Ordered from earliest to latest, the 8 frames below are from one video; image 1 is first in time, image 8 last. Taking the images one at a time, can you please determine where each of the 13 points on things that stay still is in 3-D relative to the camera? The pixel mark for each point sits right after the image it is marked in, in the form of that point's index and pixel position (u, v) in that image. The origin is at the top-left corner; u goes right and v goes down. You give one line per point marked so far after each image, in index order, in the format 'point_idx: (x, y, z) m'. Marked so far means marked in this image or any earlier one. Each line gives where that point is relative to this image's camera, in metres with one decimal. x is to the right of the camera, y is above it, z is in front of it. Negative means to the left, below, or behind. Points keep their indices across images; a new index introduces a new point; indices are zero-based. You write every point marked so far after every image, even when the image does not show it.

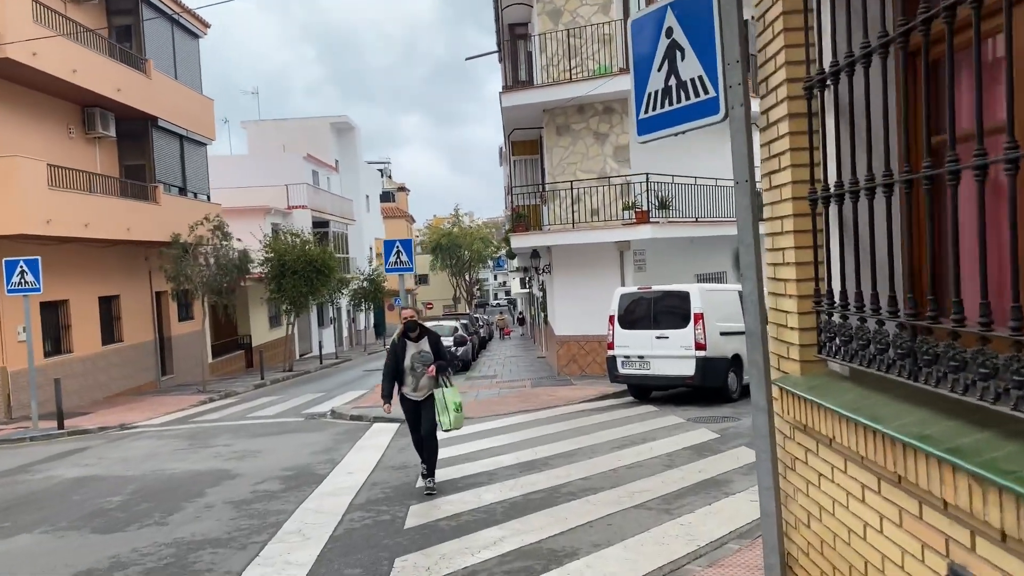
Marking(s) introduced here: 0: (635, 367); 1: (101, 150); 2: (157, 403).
0: (+2.1, -1.4, +13.8) m
1: (-9.7, +3.3, +19.3) m
2: (-8.1, -2.6, +18.8) m
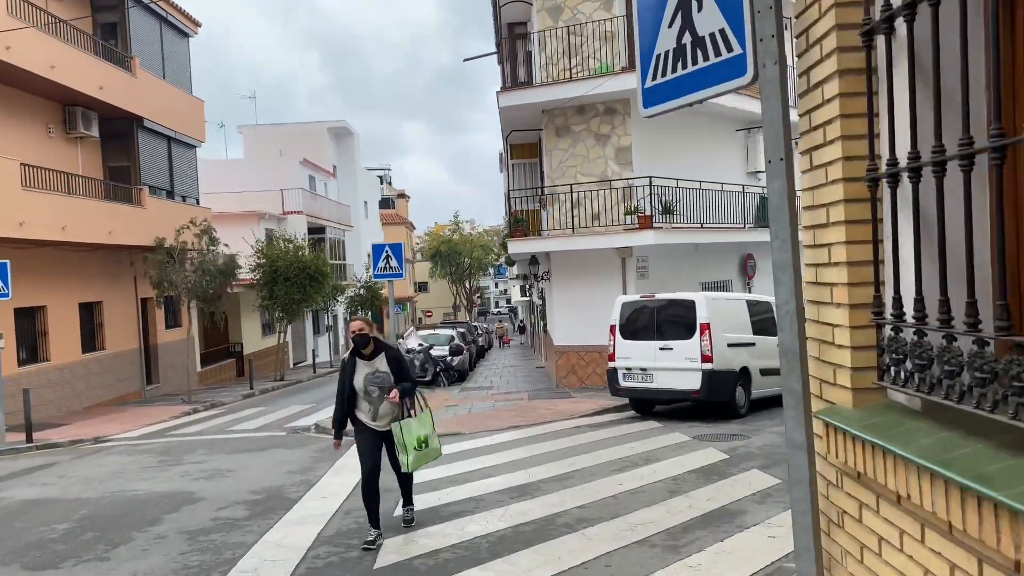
0: (+2.0, -1.5, +13.1) m
1: (-9.8, +3.1, +18.6) m
2: (-8.2, -2.8, +18.0) m
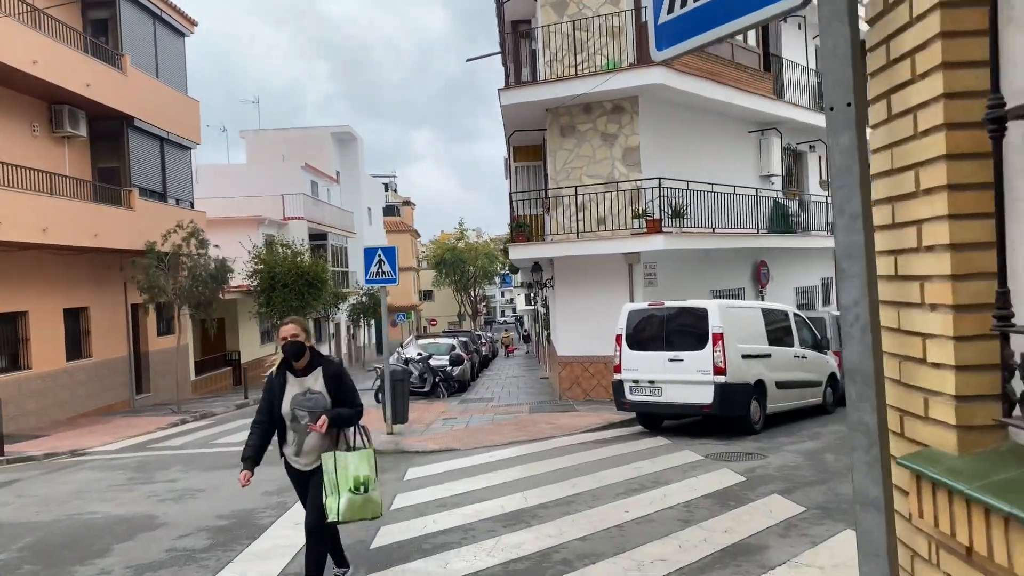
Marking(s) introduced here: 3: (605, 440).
0: (+2.0, -1.6, +12.3) m
1: (-9.7, +3.0, +18.0) m
2: (-8.2, -2.9, +17.3) m
3: (+1.4, -2.2, +11.9) m
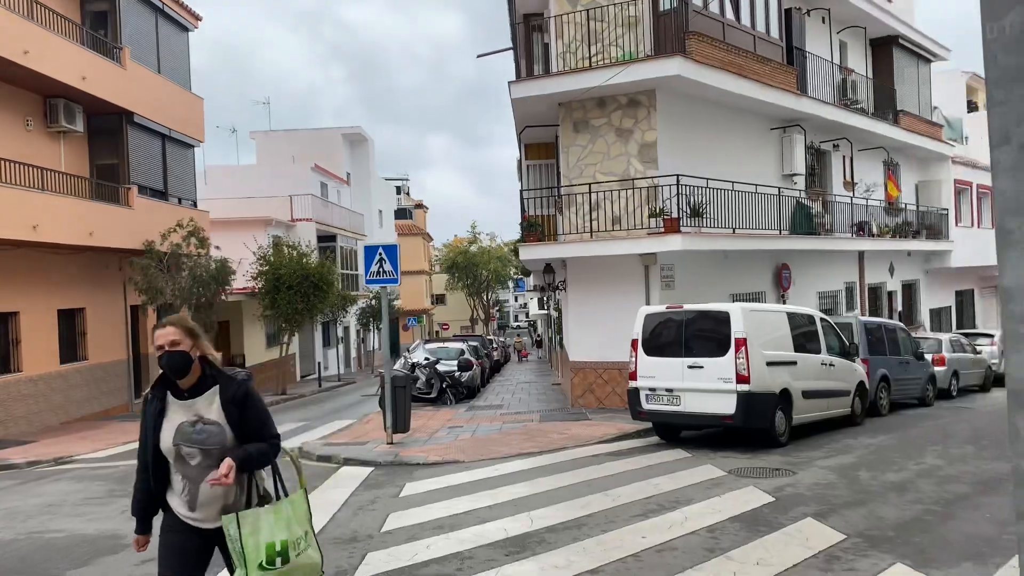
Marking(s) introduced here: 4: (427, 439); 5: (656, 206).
0: (+2.1, -1.6, +11.5) m
1: (-9.5, +3.0, +17.4) m
2: (-8.0, -2.9, +16.7) m
3: (+1.5, -2.2, +11.1) m
4: (-1.3, -2.3, +12.4) m
5: (+2.6, +1.5, +14.6) m
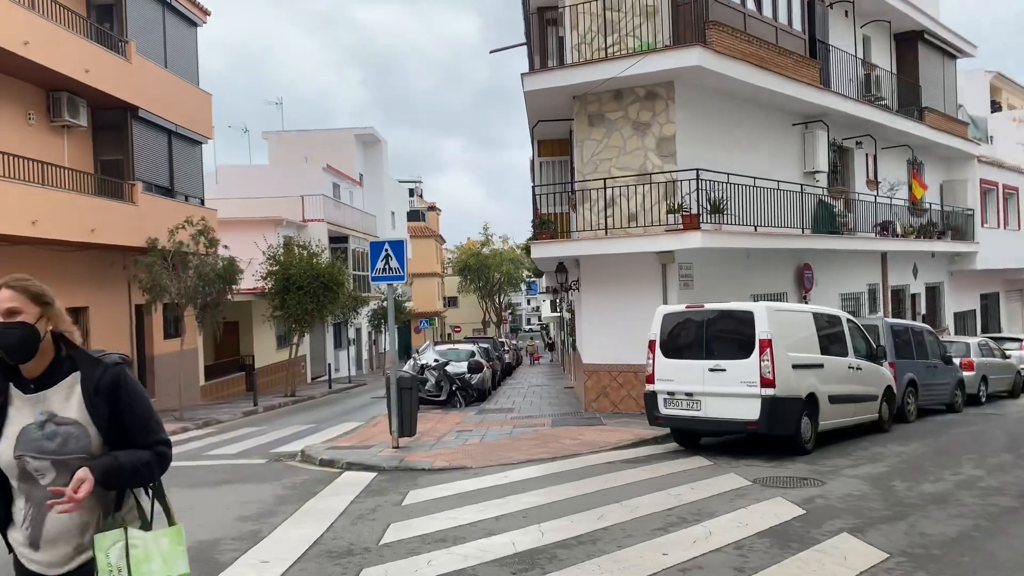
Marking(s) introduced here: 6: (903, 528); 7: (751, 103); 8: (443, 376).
0: (+2.3, -1.6, +10.9) m
1: (-9.2, +3.1, +17.0) m
2: (-7.8, -2.8, +16.3) m
3: (+1.6, -2.2, +10.6) m
4: (-1.1, -2.3, +11.9) m
5: (+2.8, +1.5, +14.0) m
6: (+3.1, -1.9, +6.6) m
7: (+4.7, +3.6, +16.1) m
8: (-1.5, -2.0, +18.3) m
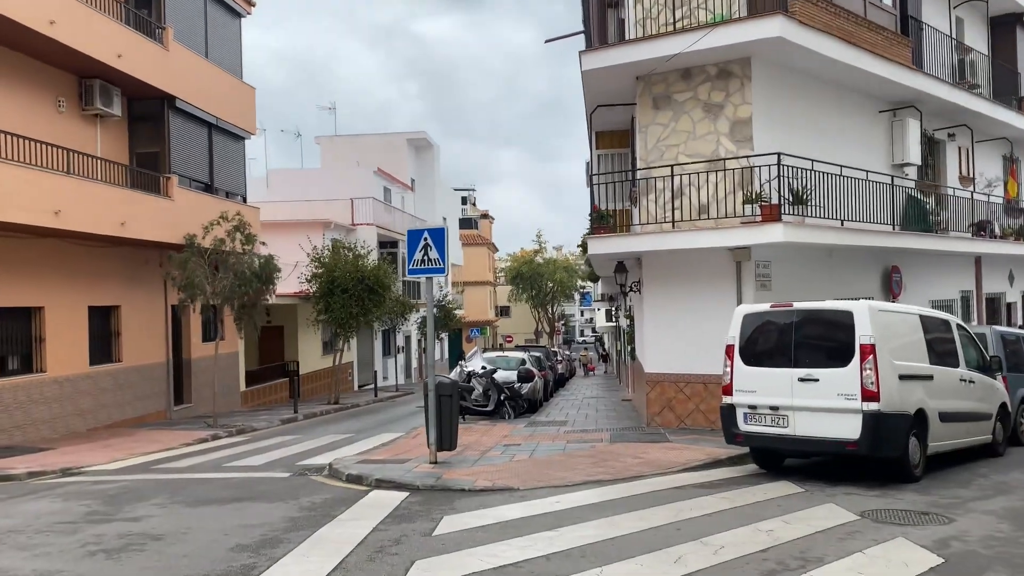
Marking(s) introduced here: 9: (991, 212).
0: (+2.9, -1.6, +9.4) m
1: (-8.1, +3.1, +16.3) m
2: (-6.8, -2.8, +15.3) m
3: (+2.2, -2.1, +9.0) m
4: (-0.4, -2.2, +10.5) m
5: (+3.6, +1.5, +12.5) m
6: (+3.5, -1.8, +4.9) m
7: (+5.7, +3.6, +14.4) m
8: (-0.4, -2.0, +17.0) m
9: (+11.0, +1.7, +18.8) m
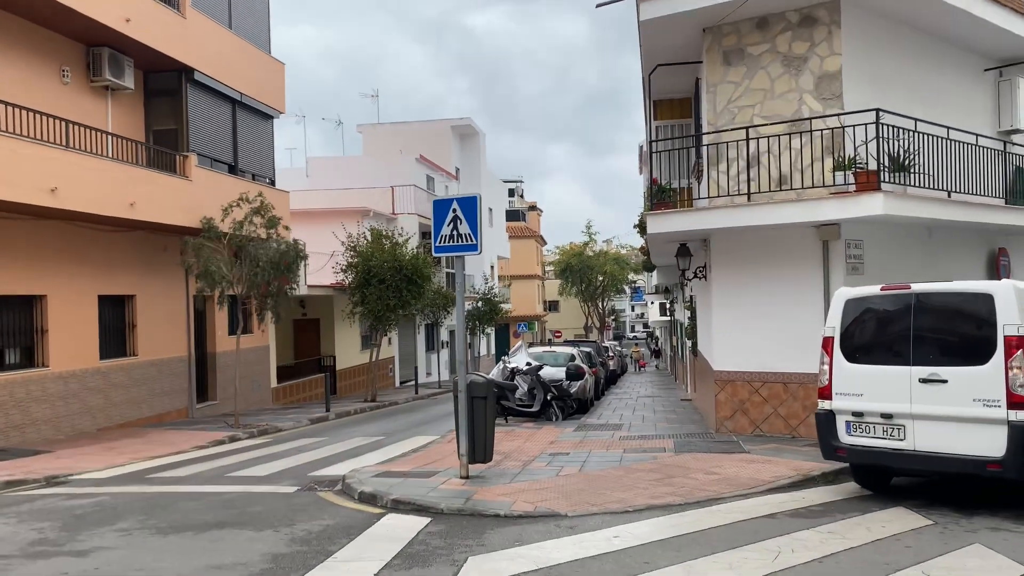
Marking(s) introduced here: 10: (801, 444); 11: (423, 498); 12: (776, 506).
0: (+3.3, -1.4, +7.5) m
1: (-7.3, +3.3, +15.0) m
2: (-6.0, -2.6, +14.0) m
3: (+2.6, -1.9, +7.2) m
4: (+0.1, -2.0, +8.9) m
5: (+4.2, +1.7, +10.5) m
6: (+3.7, -1.6, +3.1) m
7: (+6.4, +3.8, +12.4) m
8: (+0.5, -1.8, +15.3) m
9: (+12.0, +2.0, +16.5) m
10: (+3.8, -2.0, +10.7) m
11: (-0.8, -1.9, +7.3) m
12: (+2.4, -1.9, +7.3) m
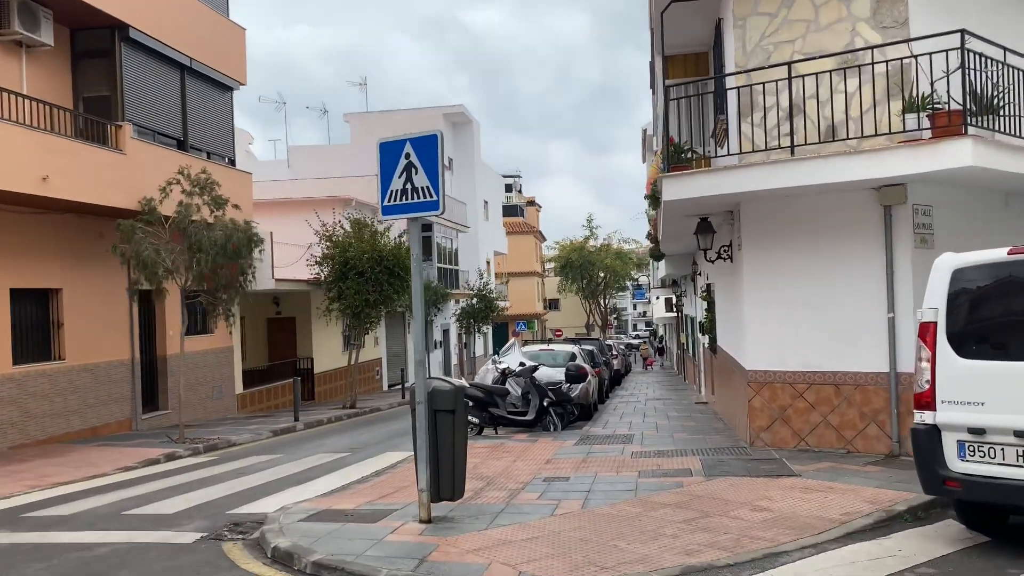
0: (+3.1, -1.1, +5.3) m
1: (-7.5, +3.4, +12.8) m
2: (-6.1, -2.4, +11.8) m
3: (+2.4, -1.7, +5.0) m
4: (-0.1, -1.8, +6.6) m
5: (+4.0, +1.9, +8.3) m
6: (+3.5, -1.4, +0.8) m
7: (+6.2, +4.1, +10.1) m
8: (+0.3, -1.6, +13.1) m
9: (+11.8, +2.3, +14.2) m
10: (+3.6, -1.8, +8.5) m
11: (-1.0, -1.7, +5.1) m
12: (+2.2, -1.7, +5.1) m
